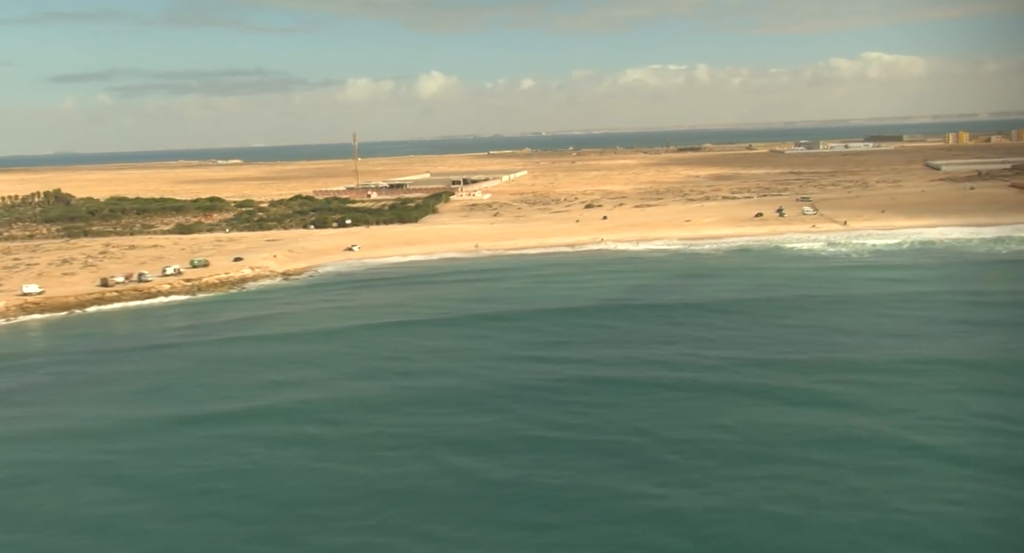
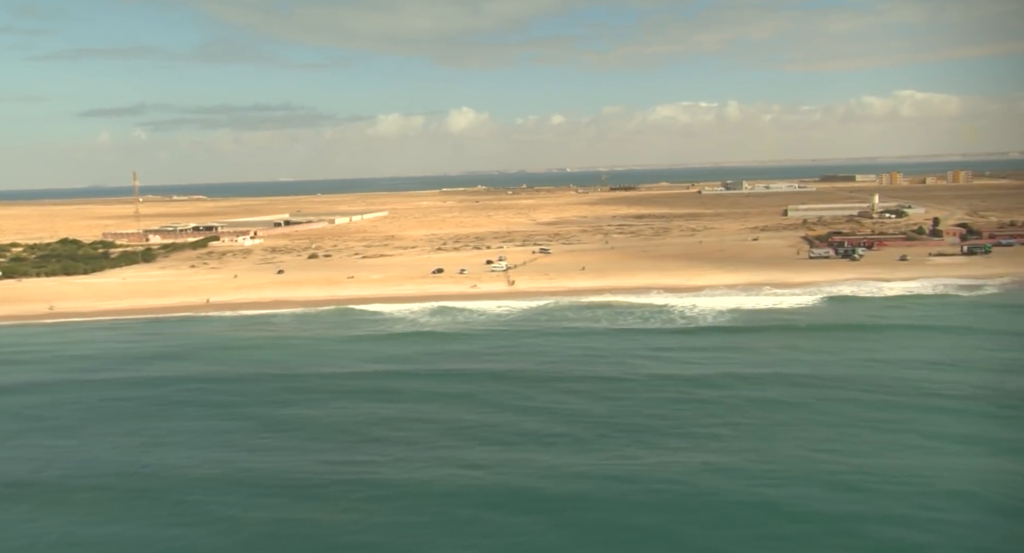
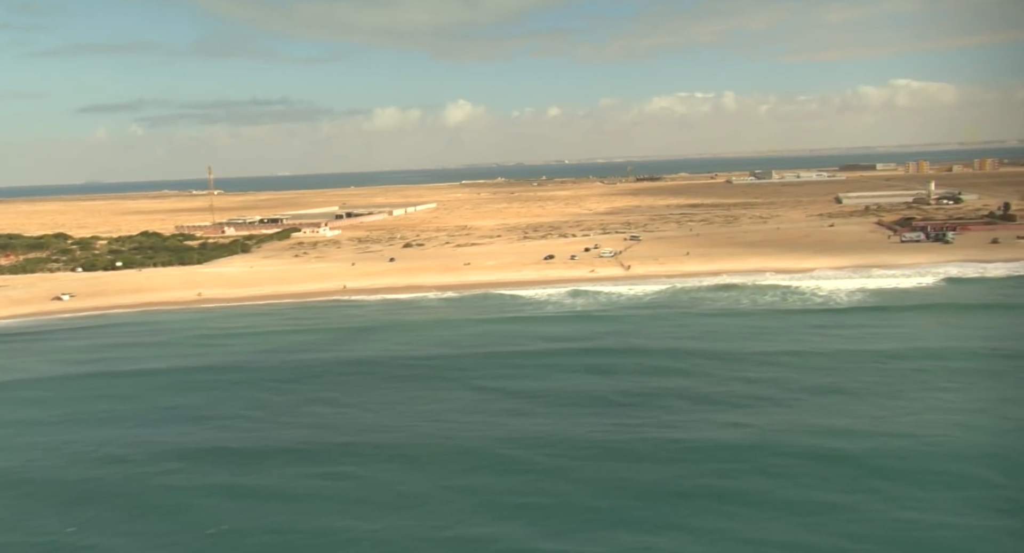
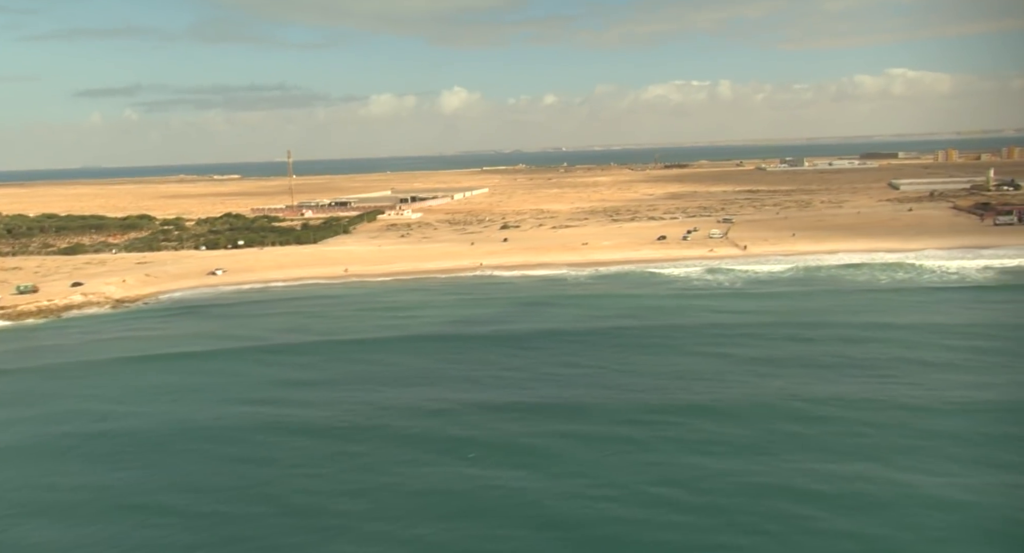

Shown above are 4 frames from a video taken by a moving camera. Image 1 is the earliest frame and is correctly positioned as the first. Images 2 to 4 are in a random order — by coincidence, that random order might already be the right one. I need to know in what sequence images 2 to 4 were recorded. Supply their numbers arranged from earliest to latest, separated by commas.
4, 3, 2
